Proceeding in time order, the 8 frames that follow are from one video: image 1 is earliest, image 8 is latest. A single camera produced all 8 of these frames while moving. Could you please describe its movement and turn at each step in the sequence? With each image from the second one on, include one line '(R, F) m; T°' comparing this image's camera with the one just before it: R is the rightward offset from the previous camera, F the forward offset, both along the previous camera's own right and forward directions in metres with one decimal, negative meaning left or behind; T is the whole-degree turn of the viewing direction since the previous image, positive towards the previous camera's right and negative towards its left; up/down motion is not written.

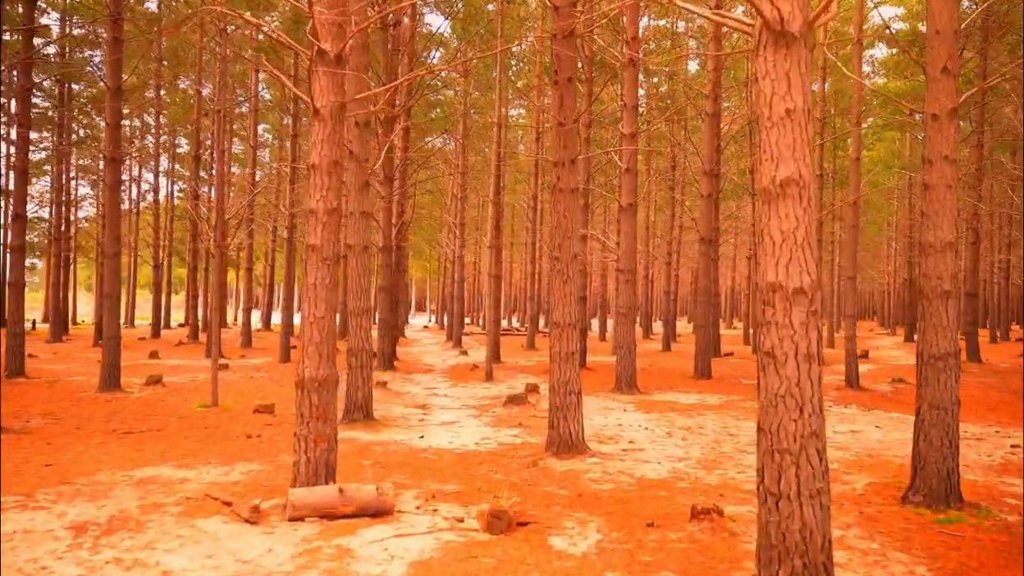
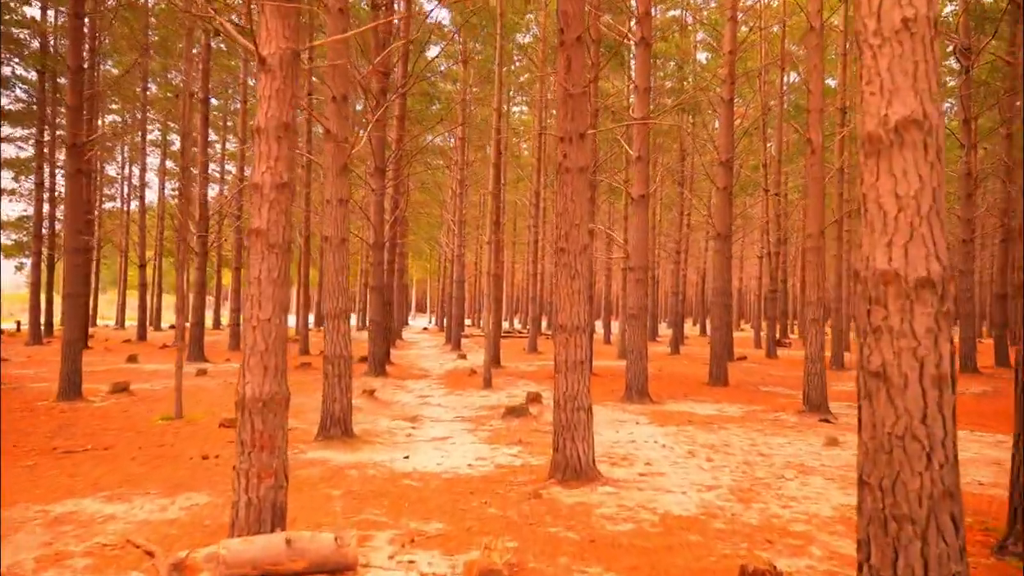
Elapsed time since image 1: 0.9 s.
(0.0, +1.0) m; 0°
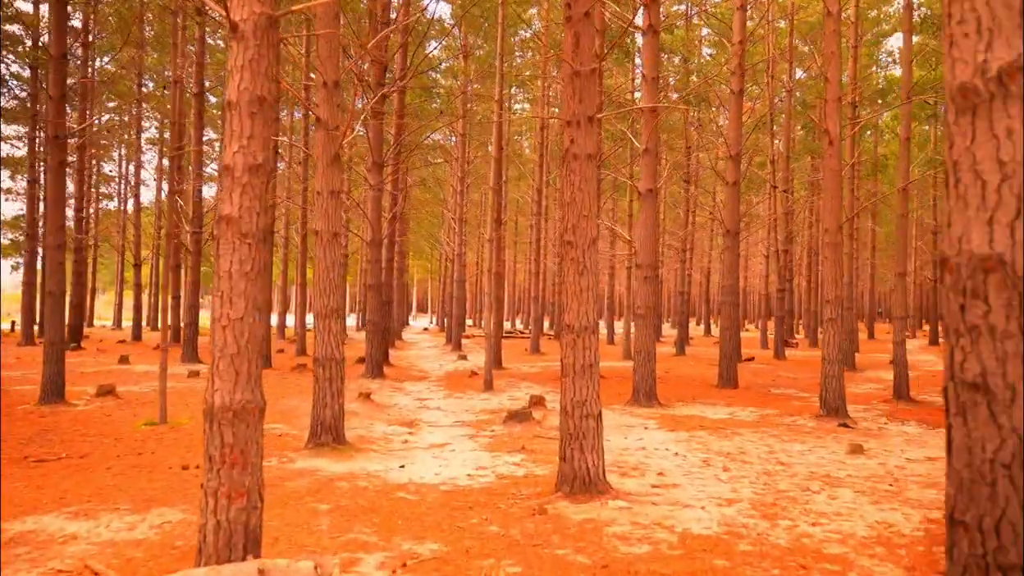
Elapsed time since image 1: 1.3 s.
(0.0, +0.5) m; 0°
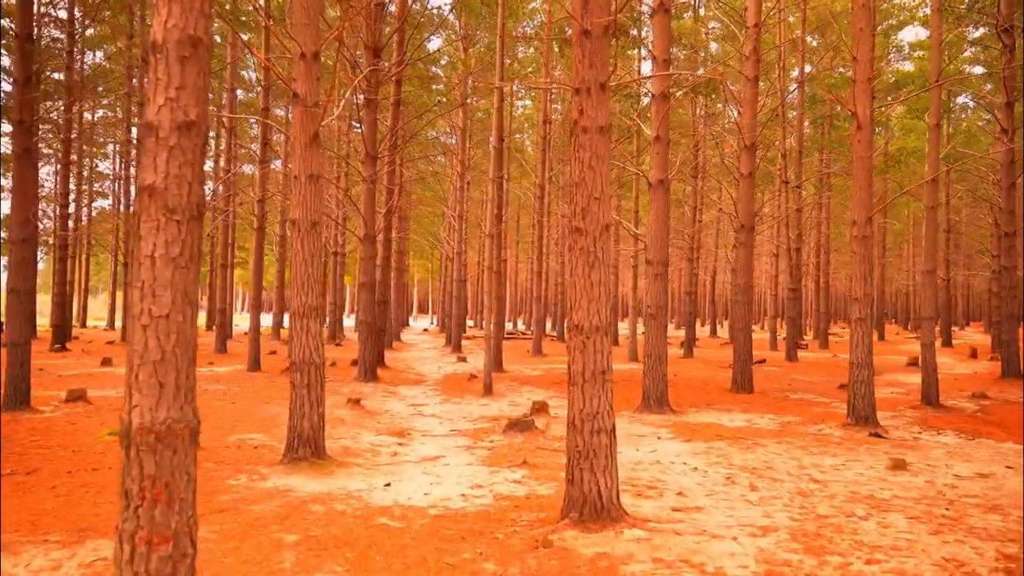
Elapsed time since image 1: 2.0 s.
(0.0, +0.7) m; 0°
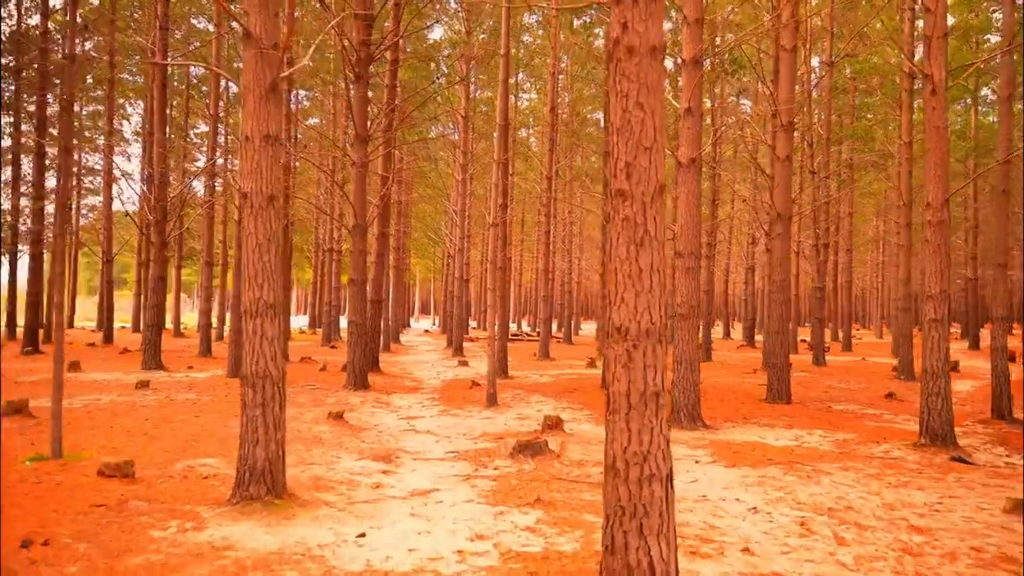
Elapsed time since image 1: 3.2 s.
(0.0, +1.3) m; 0°
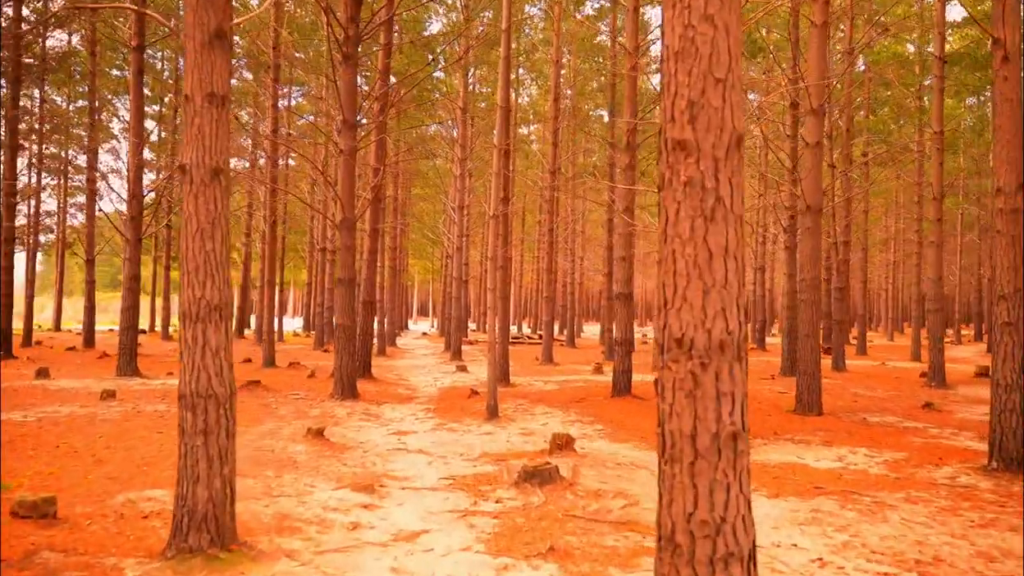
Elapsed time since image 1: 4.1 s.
(0.0, +1.0) m; 0°
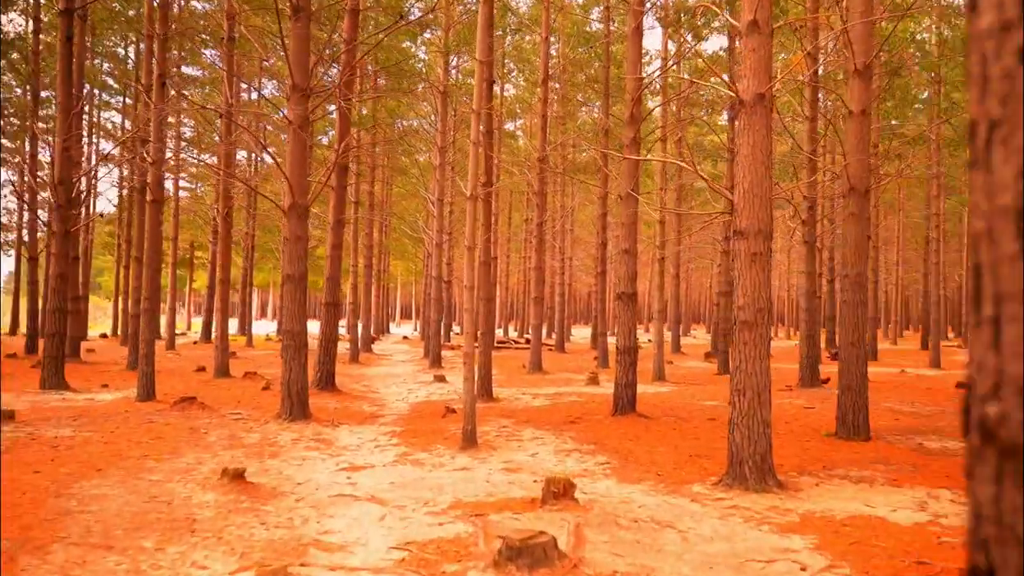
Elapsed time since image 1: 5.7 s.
(0.0, +1.7) m; +1°
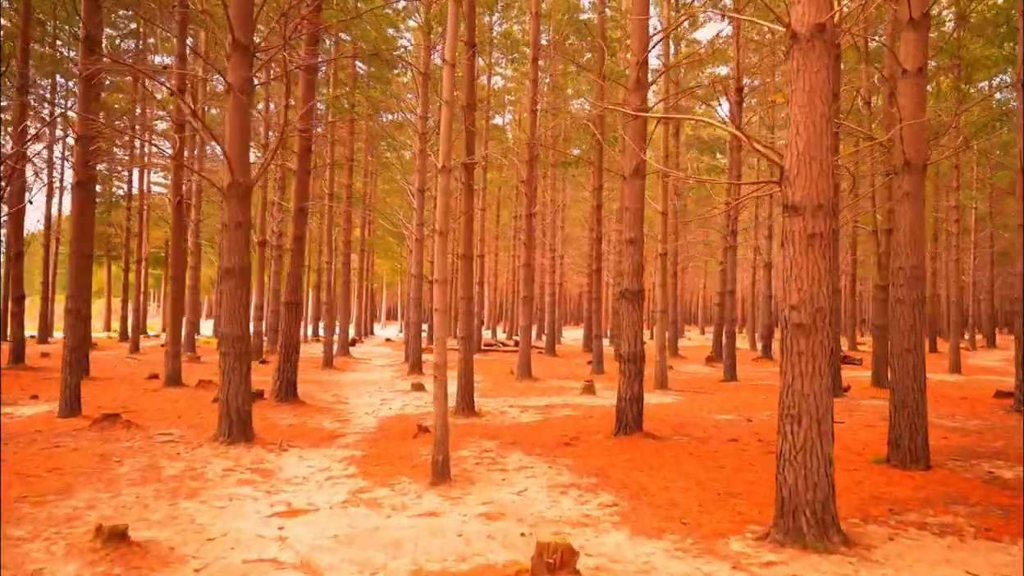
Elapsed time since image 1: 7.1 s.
(0.0, +1.4) m; +1°
